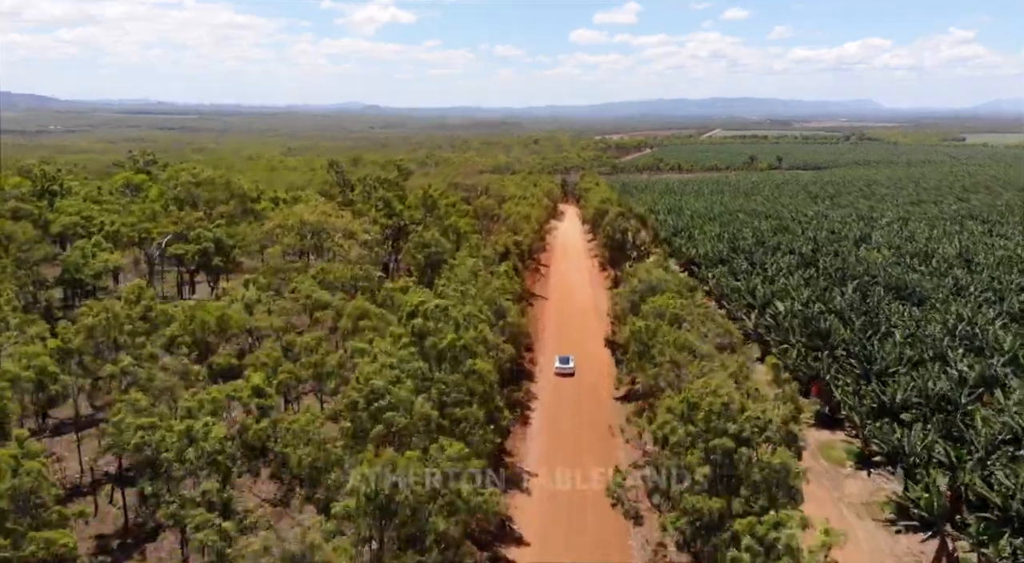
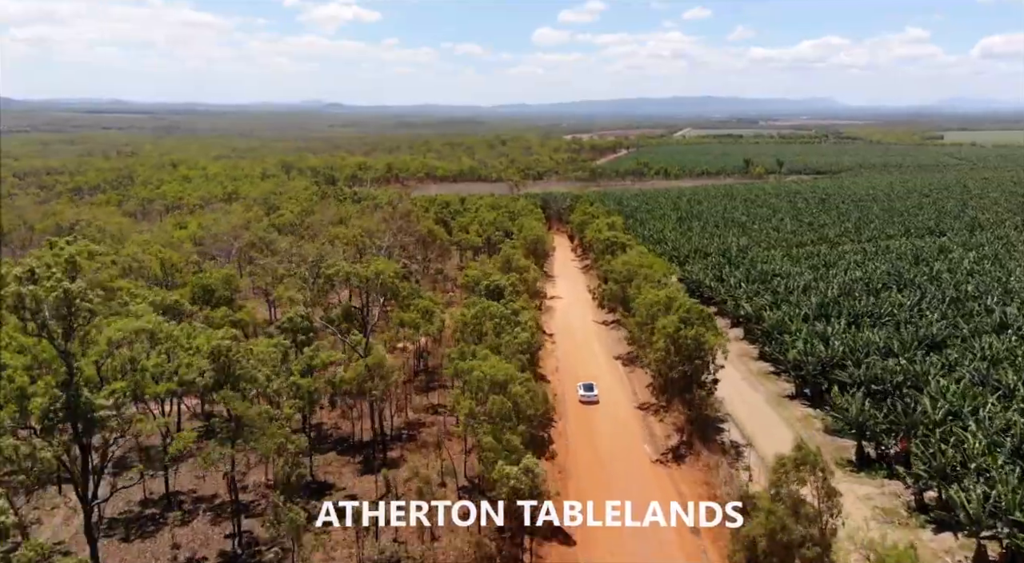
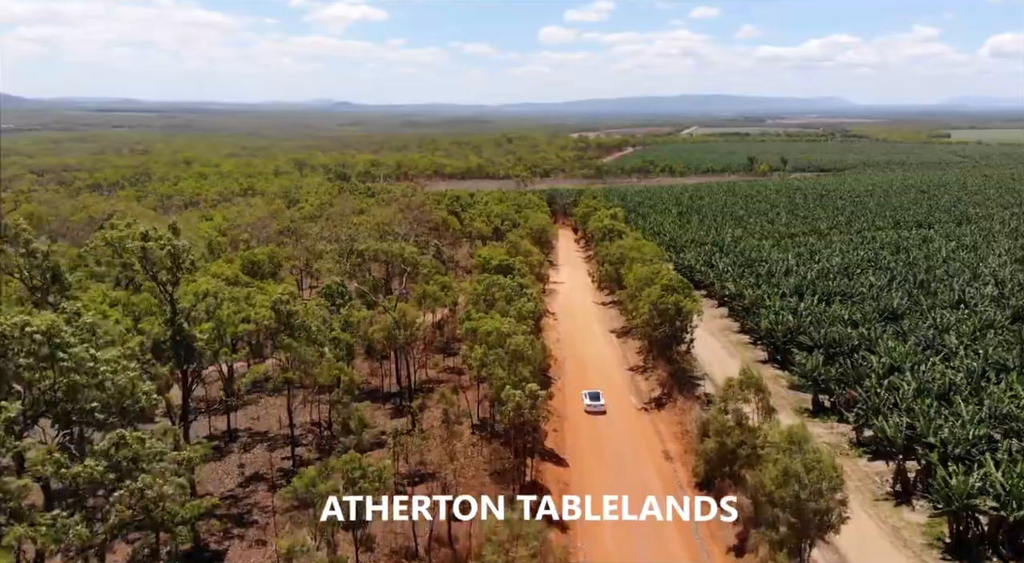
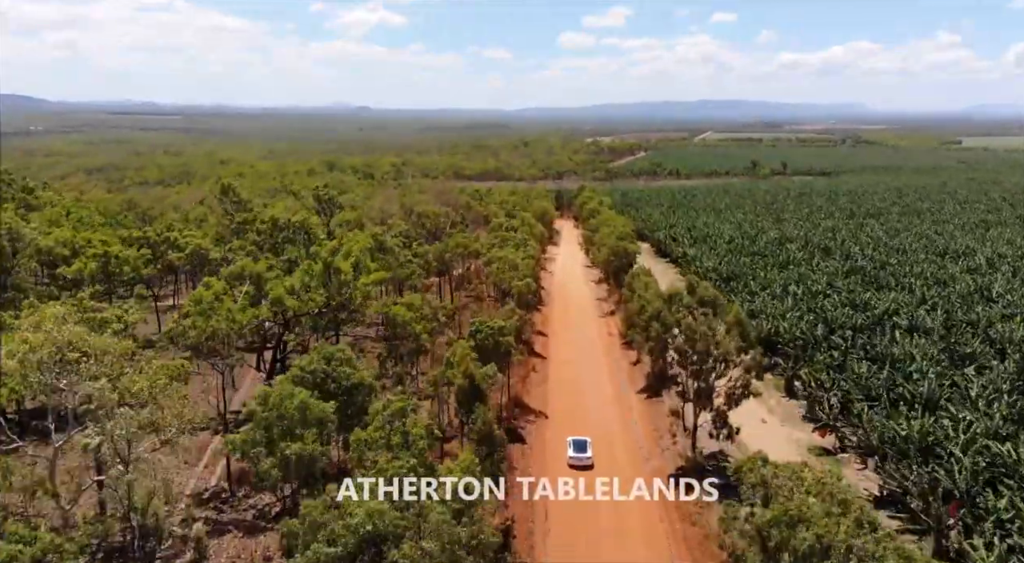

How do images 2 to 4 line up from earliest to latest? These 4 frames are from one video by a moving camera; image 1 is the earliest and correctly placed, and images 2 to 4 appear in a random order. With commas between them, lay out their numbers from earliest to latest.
4, 3, 2
